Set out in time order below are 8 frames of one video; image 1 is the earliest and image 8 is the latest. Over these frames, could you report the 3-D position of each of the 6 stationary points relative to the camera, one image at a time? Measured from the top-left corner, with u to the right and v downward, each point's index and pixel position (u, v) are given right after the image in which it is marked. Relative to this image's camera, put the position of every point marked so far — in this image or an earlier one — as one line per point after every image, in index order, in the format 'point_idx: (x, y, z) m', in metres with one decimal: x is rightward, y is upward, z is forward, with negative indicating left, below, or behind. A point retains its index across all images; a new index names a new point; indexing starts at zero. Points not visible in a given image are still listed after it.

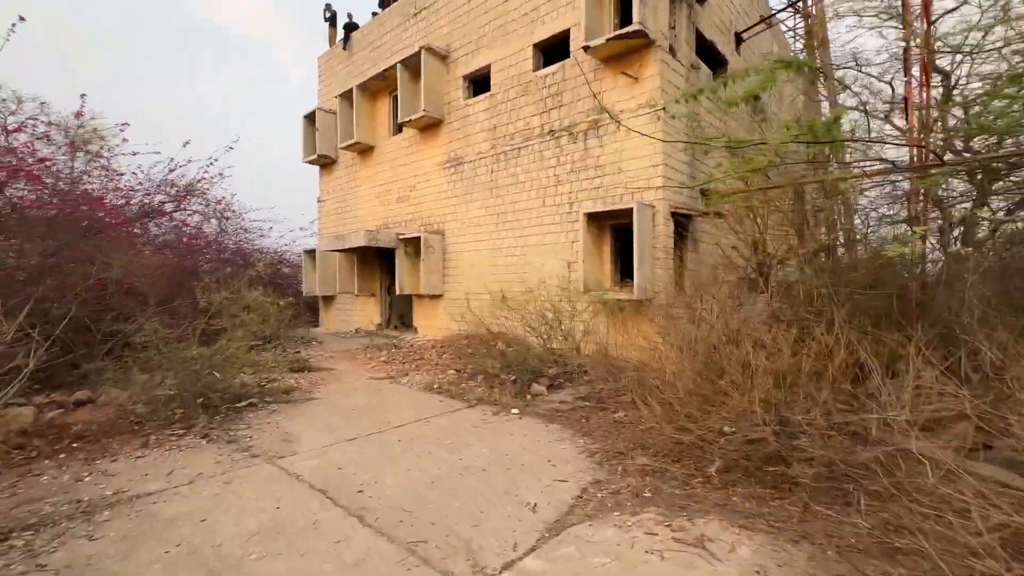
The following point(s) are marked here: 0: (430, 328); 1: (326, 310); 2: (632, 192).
0: (-1.8, -0.9, +10.3) m
1: (-5.3, -0.6, +13.4) m
2: (+1.8, +1.5, +7.1) m
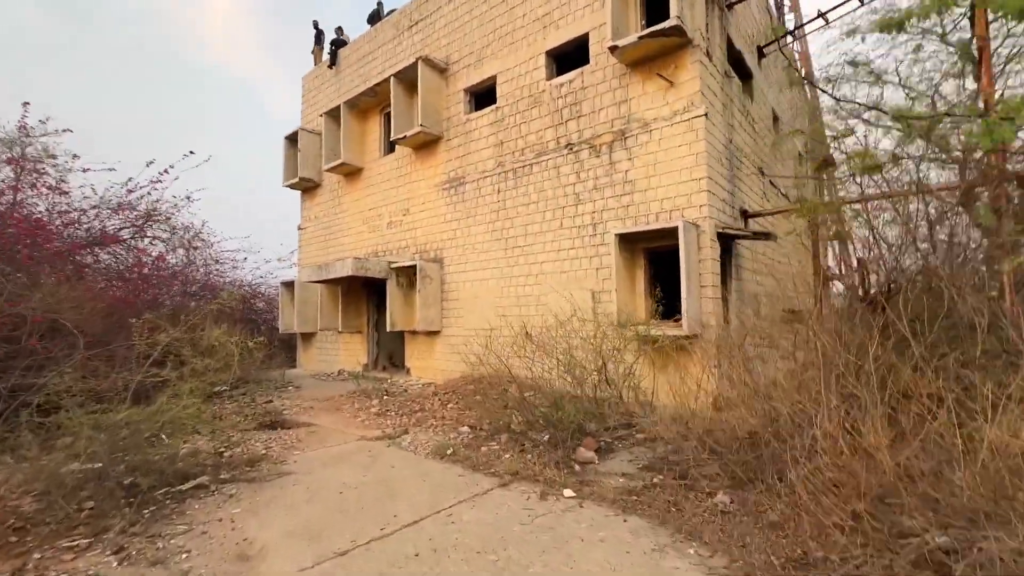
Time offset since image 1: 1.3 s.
0: (-1.6, -1.6, +8.9) m
1: (-5.3, -1.5, +12.0) m
2: (+2.1, +1.0, +6.1) m
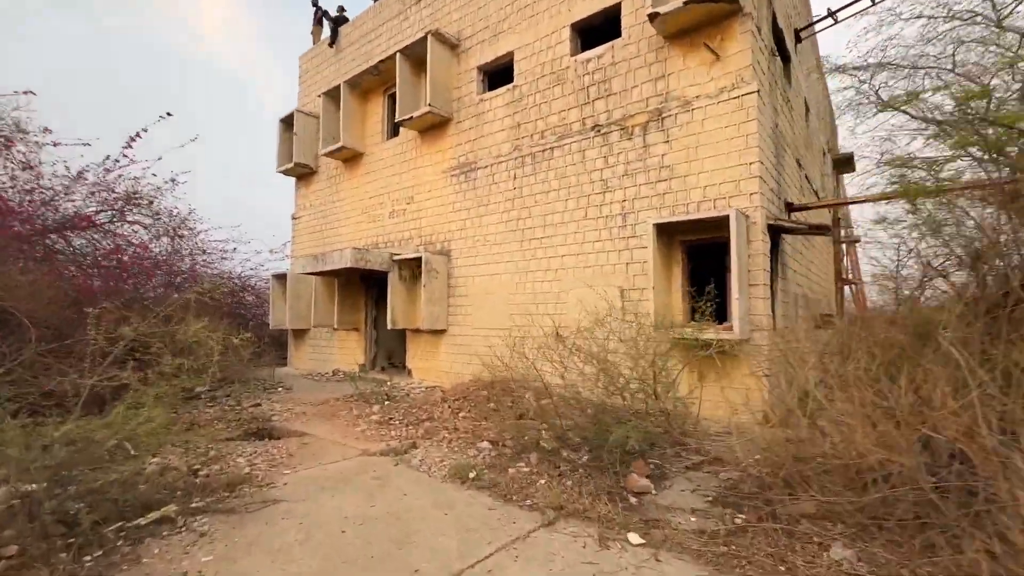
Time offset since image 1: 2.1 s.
0: (-1.4, -1.5, +8.2) m
1: (-5.1, -1.4, +11.2) m
2: (+2.3, +1.0, +5.5) m
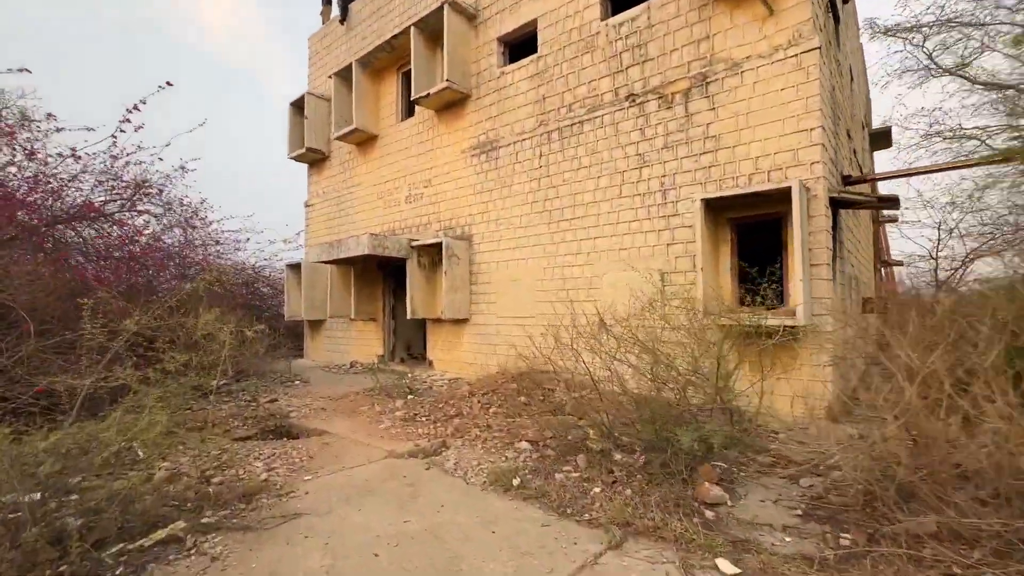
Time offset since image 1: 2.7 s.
0: (-1.0, -1.3, +7.8) m
1: (-4.6, -1.1, +10.9) m
2: (+2.7, +1.2, +4.9) m
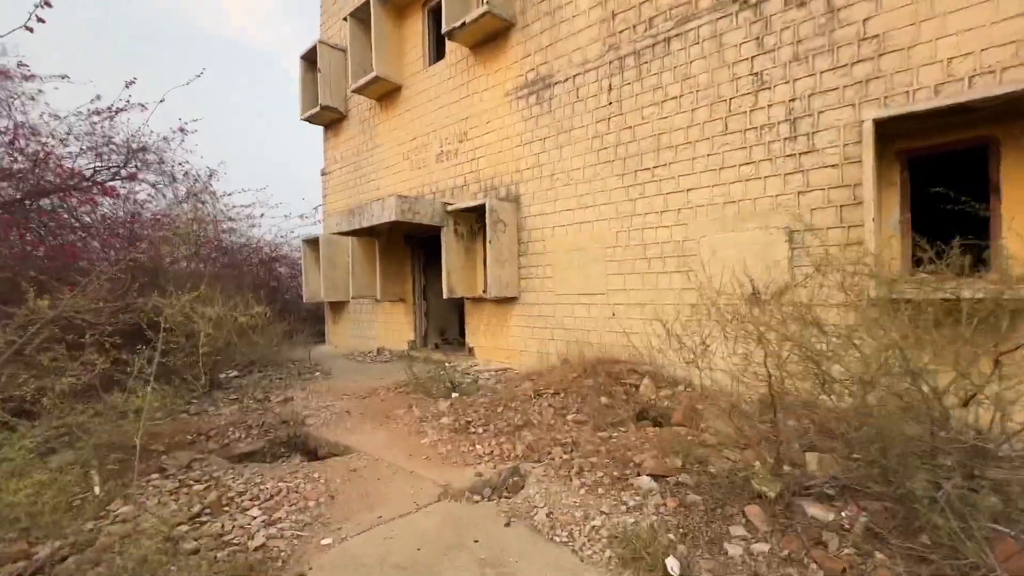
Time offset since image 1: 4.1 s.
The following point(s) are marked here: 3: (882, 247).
0: (-0.2, -0.9, +6.6) m
1: (-3.7, -0.7, +9.8) m
2: (+3.3, +1.5, +3.4) m
3: (+2.7, +0.3, +3.5) m
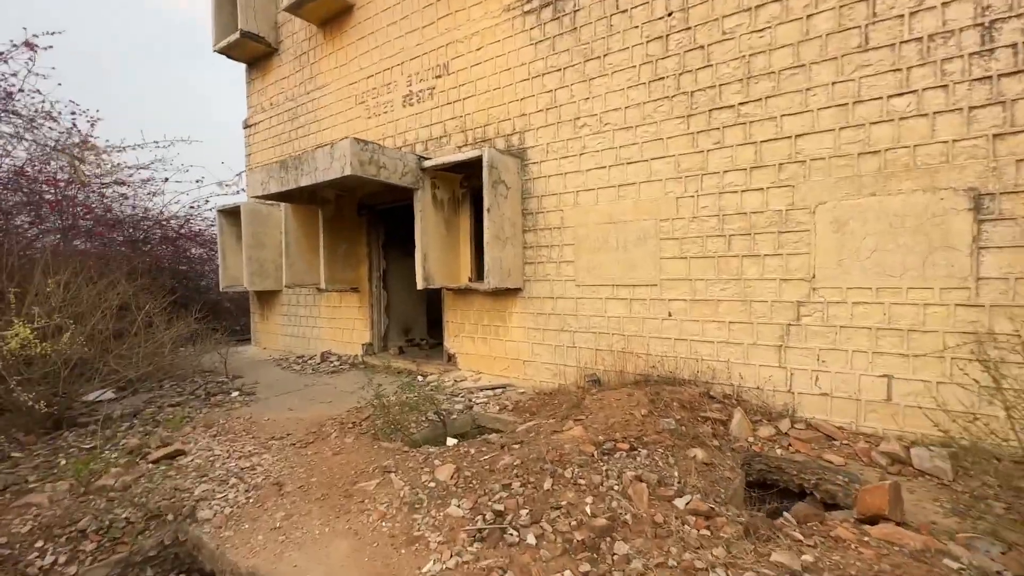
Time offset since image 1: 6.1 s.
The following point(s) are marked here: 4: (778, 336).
0: (-0.2, -0.8, +4.9) m
1: (-4.1, -0.4, +7.7) m
2: (+3.7, +1.6, +2.1) m
3: (+3.1, +0.3, +2.1) m
4: (+1.9, -0.4, +3.4) m
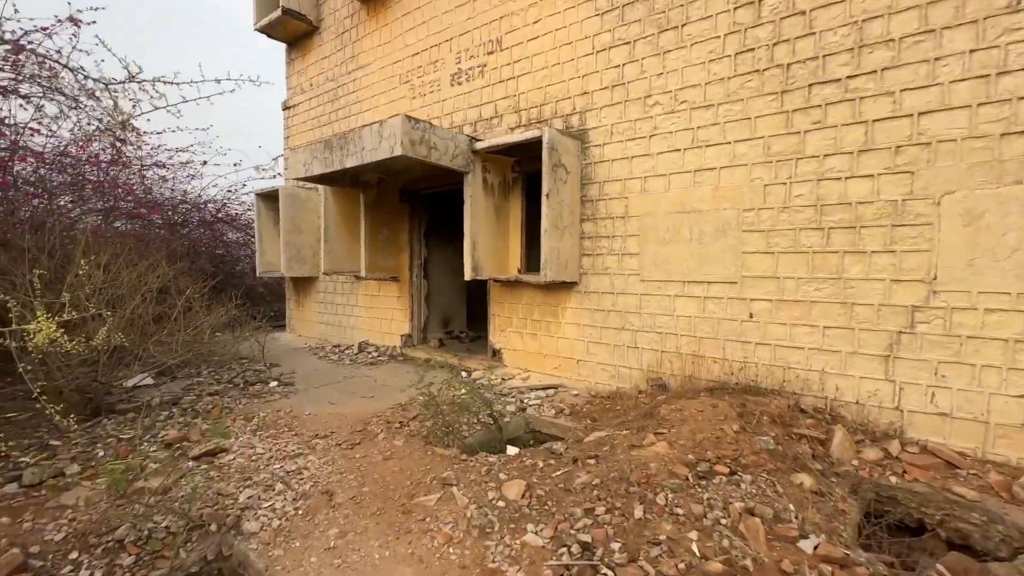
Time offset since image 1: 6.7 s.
0: (+0.3, -0.7, +4.5) m
1: (-3.4, -0.2, +7.5) m
2: (+4.1, +1.5, +1.5) m
3: (+3.5, +0.3, +1.6) m
4: (+2.3, -0.4, +3.0) m
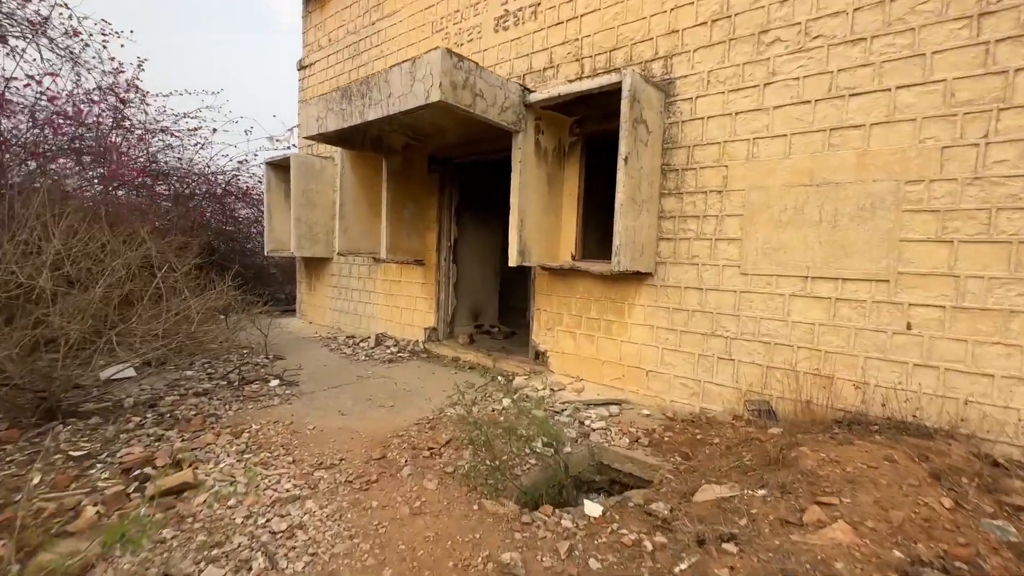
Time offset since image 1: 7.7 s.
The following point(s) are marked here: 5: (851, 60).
0: (+0.7, -0.6, +3.7) m
1: (-2.9, +0.1, +6.7) m
2: (+4.5, +1.4, +0.5) m
3: (+3.8, +0.2, +0.7) m
4: (+2.7, -0.4, +2.0) m
5: (+1.9, +1.3, +2.7) m
